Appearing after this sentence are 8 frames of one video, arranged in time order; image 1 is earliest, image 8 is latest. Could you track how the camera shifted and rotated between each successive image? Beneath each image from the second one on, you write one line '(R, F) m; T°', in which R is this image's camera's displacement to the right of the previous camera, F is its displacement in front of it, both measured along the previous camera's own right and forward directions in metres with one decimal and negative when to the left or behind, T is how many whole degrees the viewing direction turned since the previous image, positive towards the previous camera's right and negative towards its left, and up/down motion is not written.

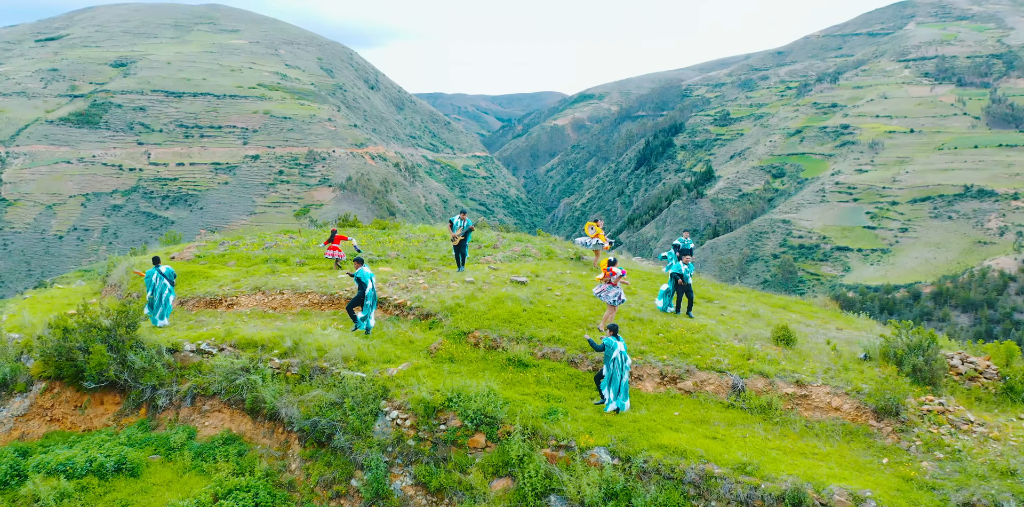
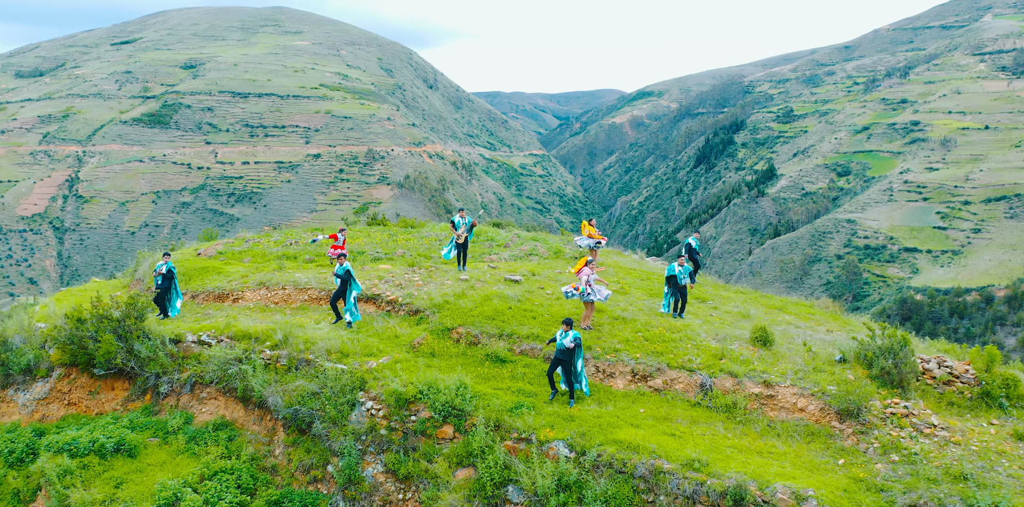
(+1.8, -0.5) m; -4°
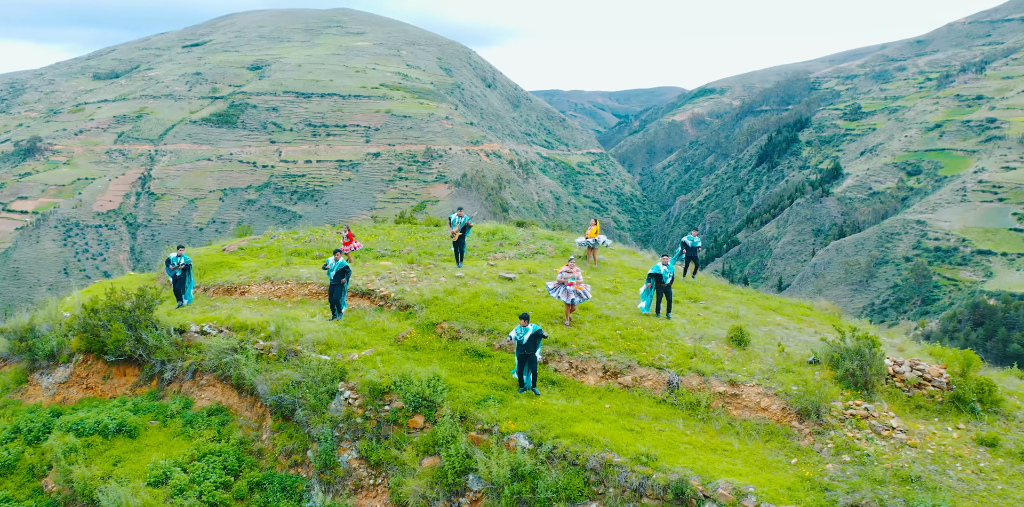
(+1.9, -0.5) m; -4°
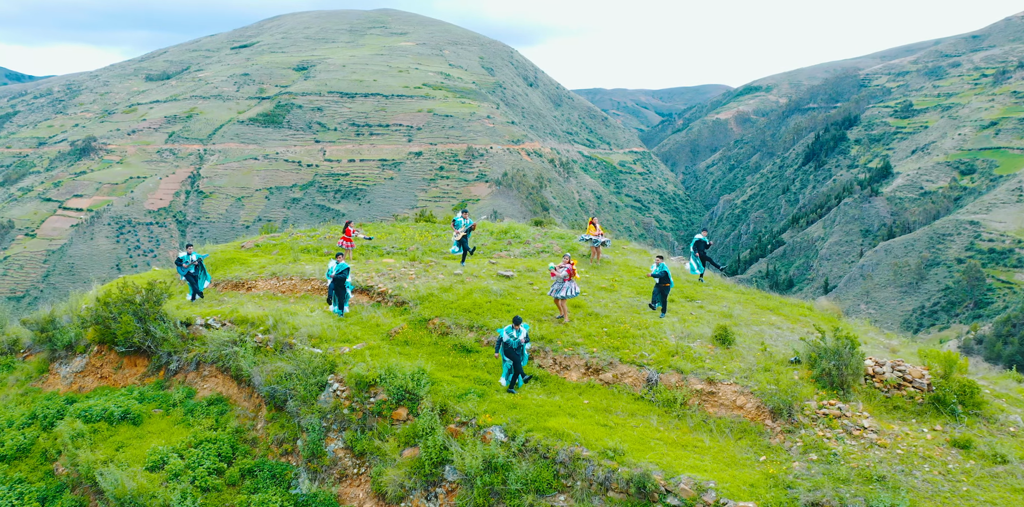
(+1.3, -0.3) m; -3°
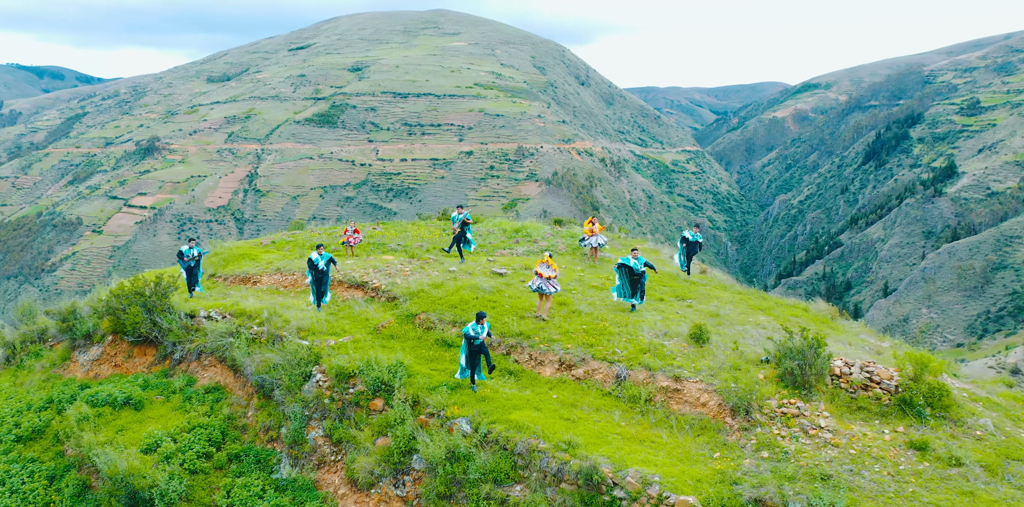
(+1.8, -0.4) m; -4°
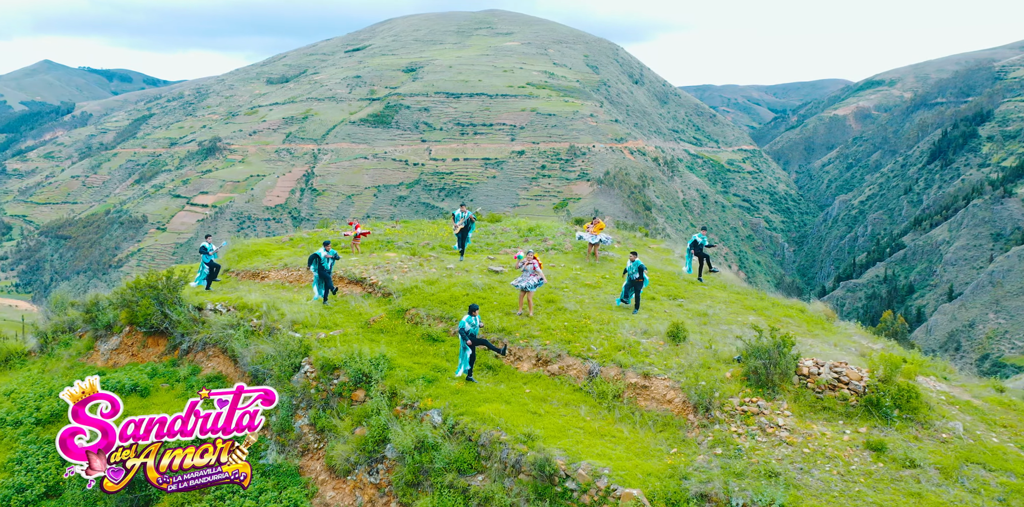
(+1.8, -0.4) m; -4°
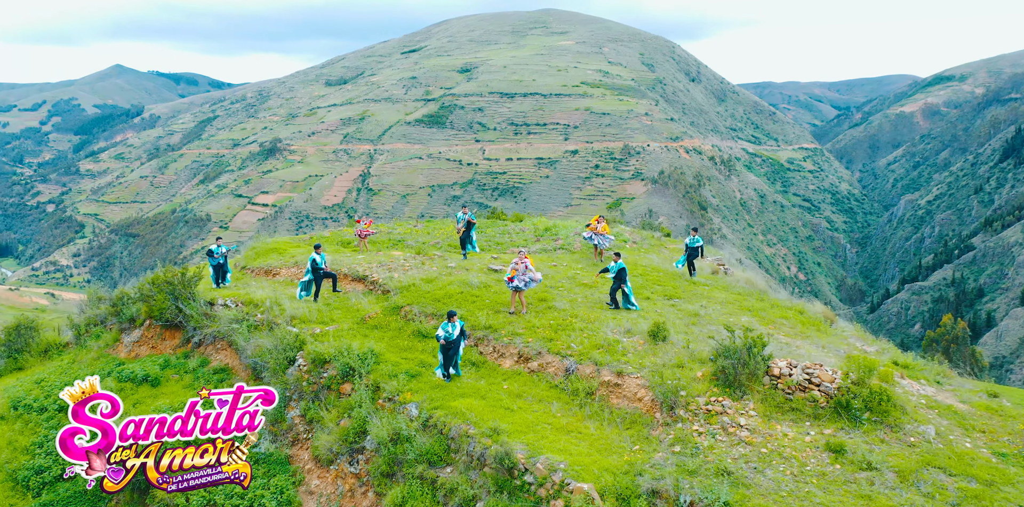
(+1.7, -0.3) m; -4°
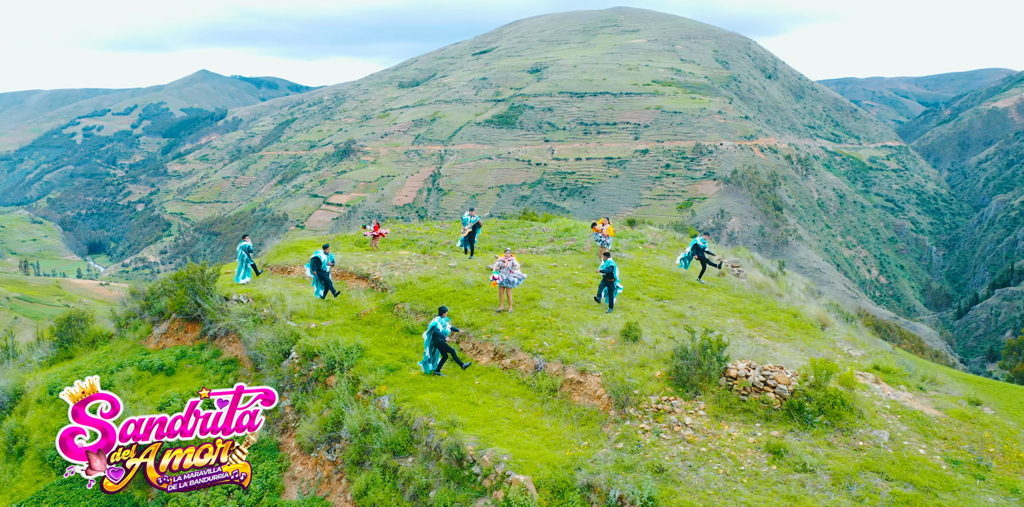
(+2.4, -0.5) m; -5°
